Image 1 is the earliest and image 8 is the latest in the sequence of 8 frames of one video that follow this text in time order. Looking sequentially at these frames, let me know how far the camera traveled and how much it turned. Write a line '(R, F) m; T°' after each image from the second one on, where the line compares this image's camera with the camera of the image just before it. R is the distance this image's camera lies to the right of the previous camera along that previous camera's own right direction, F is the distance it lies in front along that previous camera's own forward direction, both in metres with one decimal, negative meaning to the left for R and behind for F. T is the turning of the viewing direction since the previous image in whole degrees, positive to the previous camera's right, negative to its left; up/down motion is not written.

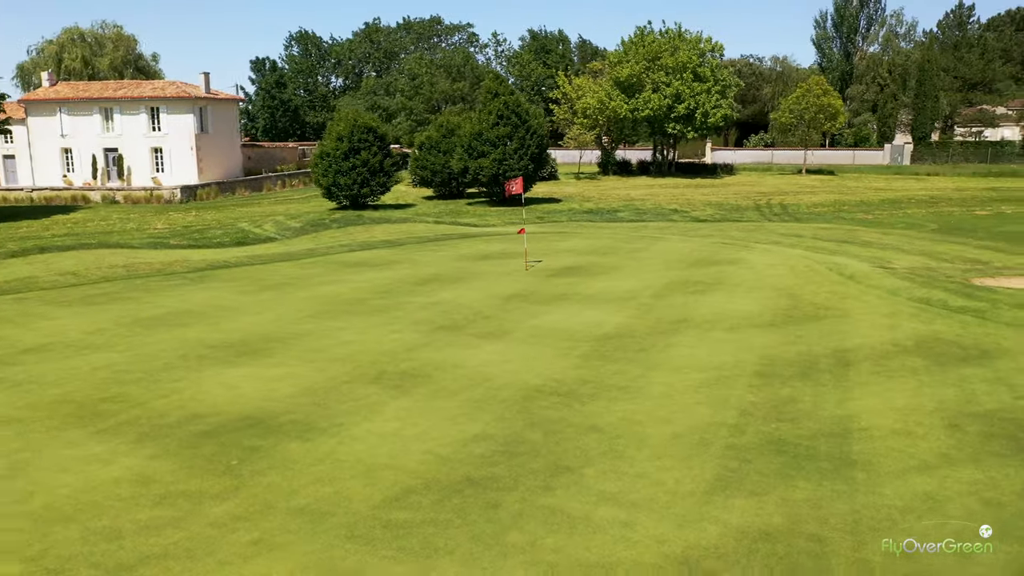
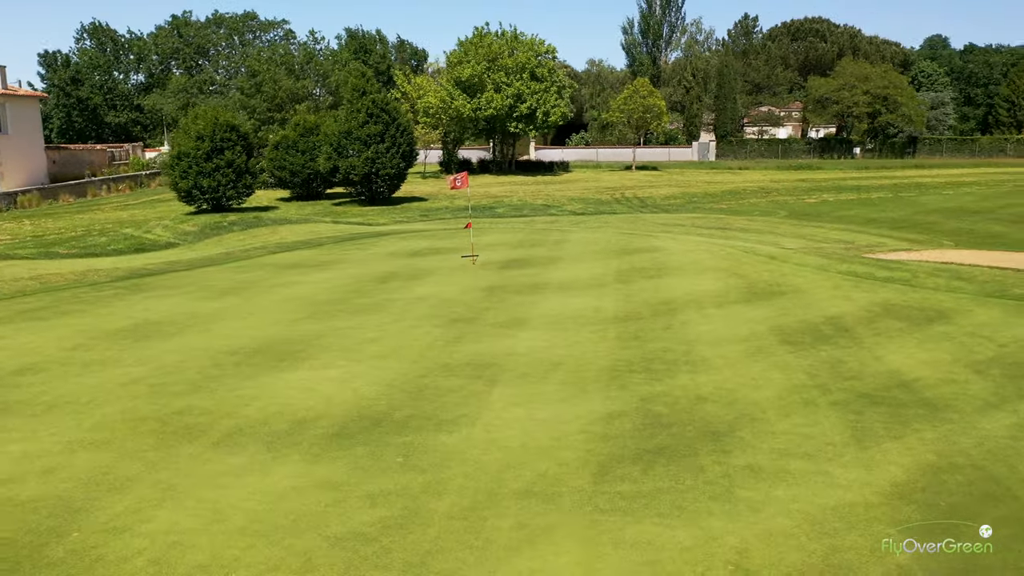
(-3.2, +0.2) m; +14°
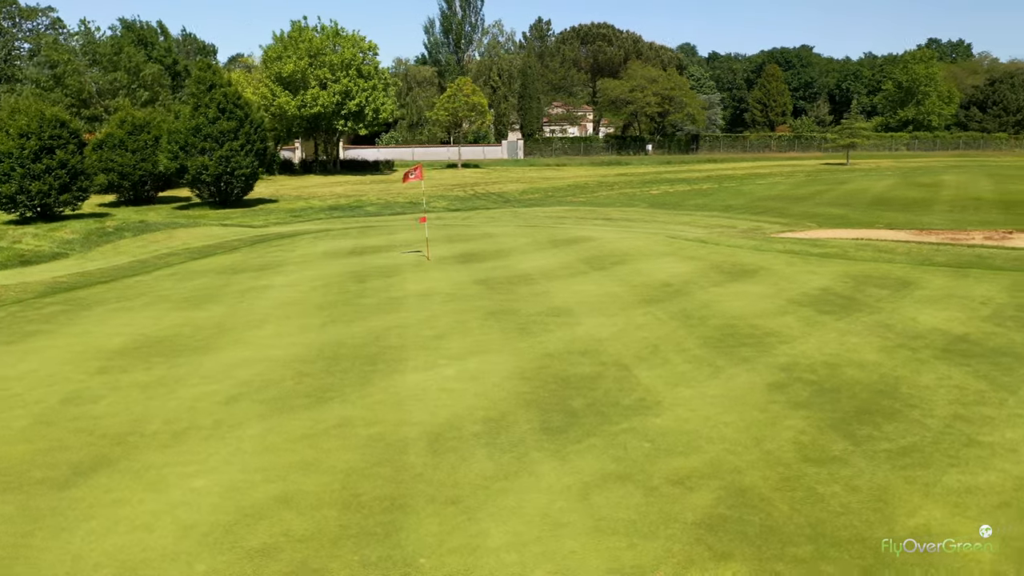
(-3.8, +0.8) m; +16°
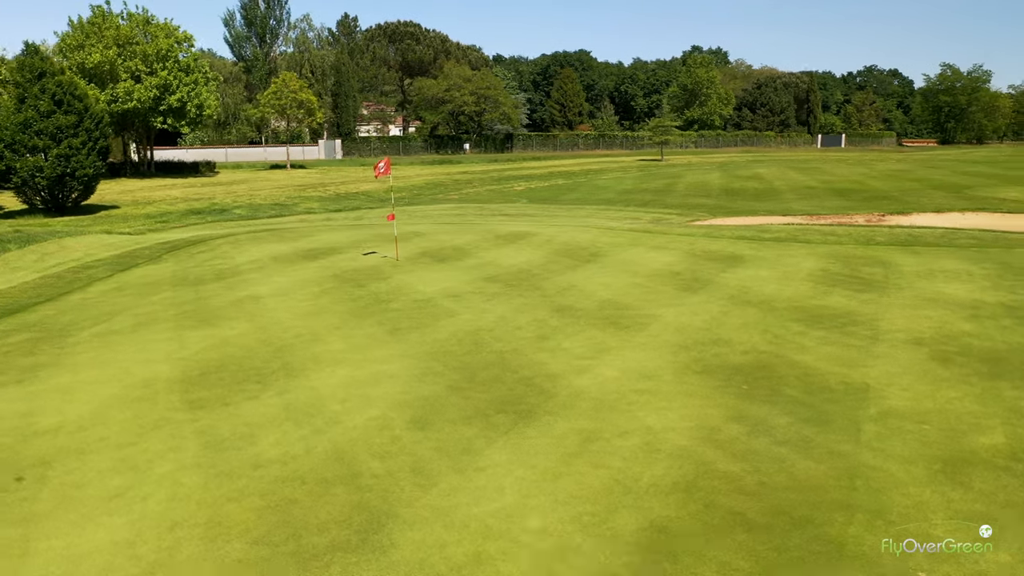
(-3.8, +1.3) m; +15°
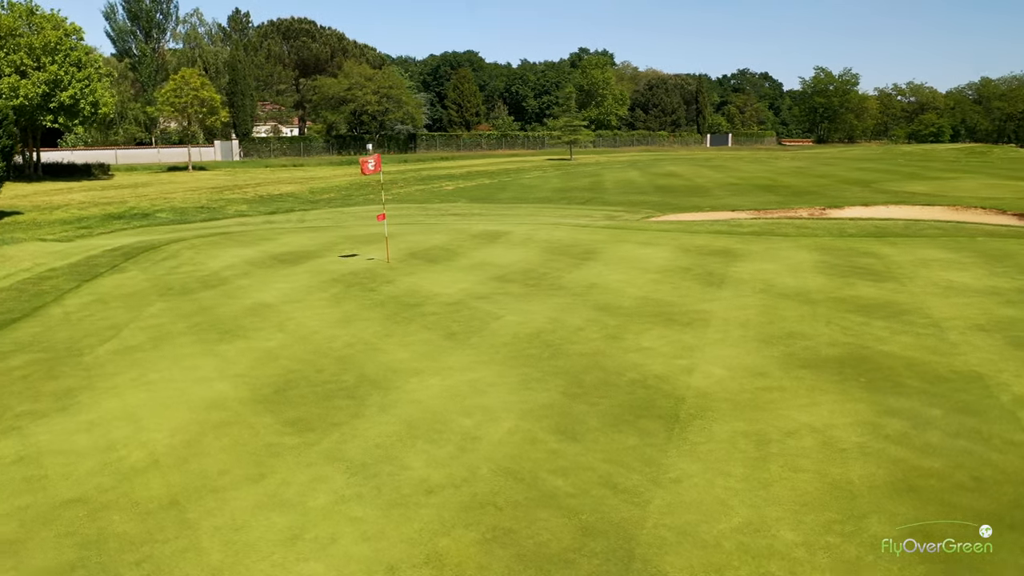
(-2.0, +0.7) m; +8°
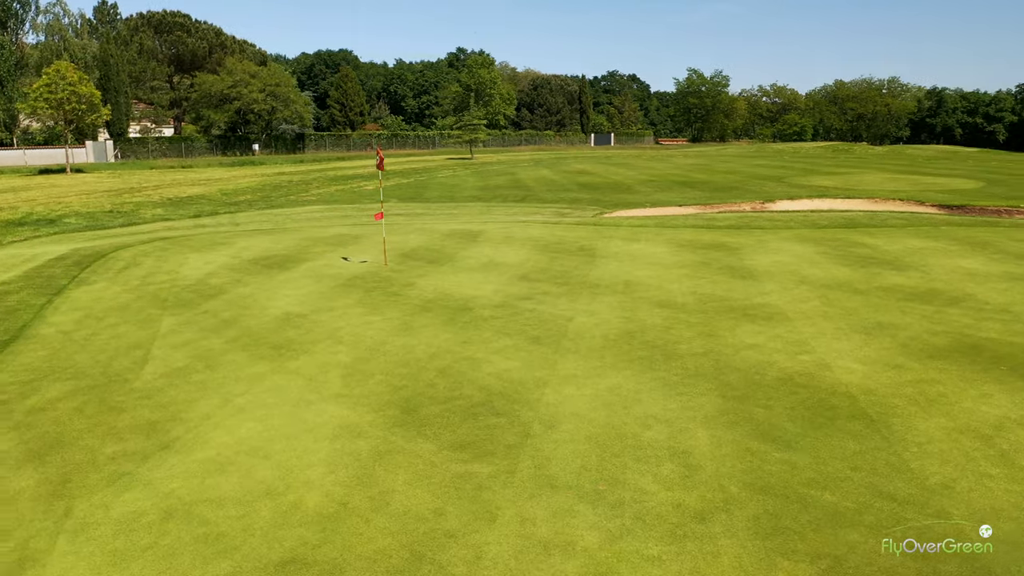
(-2.3, +0.9) m; +9°
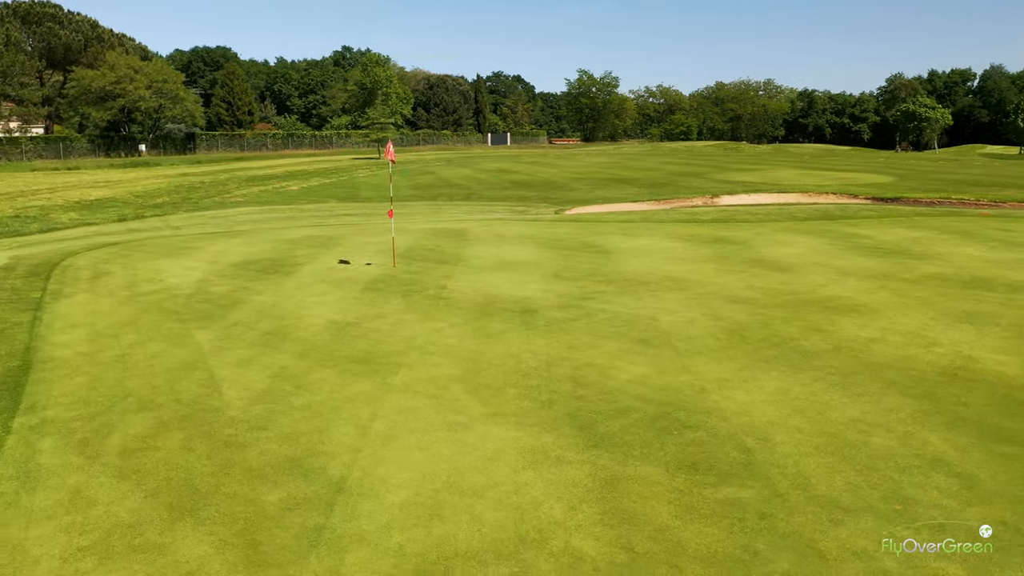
(-2.1, +1.0) m; +8°
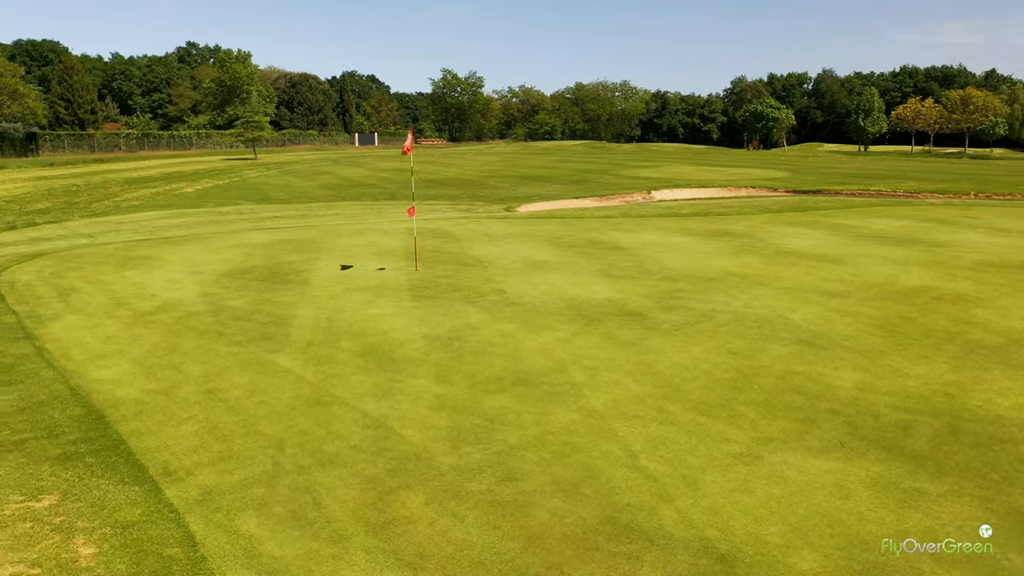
(-2.5, +1.4) m; +10°
